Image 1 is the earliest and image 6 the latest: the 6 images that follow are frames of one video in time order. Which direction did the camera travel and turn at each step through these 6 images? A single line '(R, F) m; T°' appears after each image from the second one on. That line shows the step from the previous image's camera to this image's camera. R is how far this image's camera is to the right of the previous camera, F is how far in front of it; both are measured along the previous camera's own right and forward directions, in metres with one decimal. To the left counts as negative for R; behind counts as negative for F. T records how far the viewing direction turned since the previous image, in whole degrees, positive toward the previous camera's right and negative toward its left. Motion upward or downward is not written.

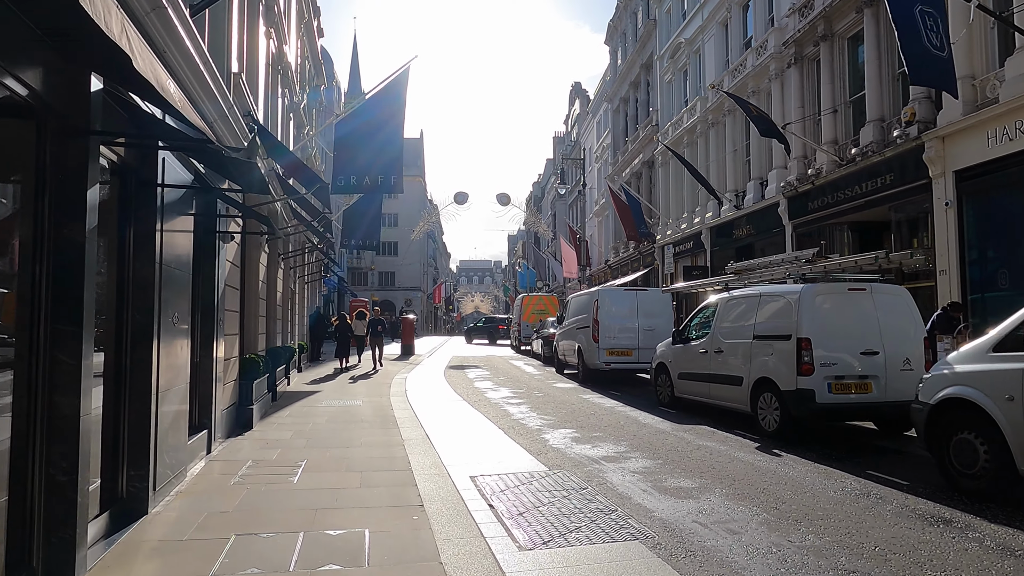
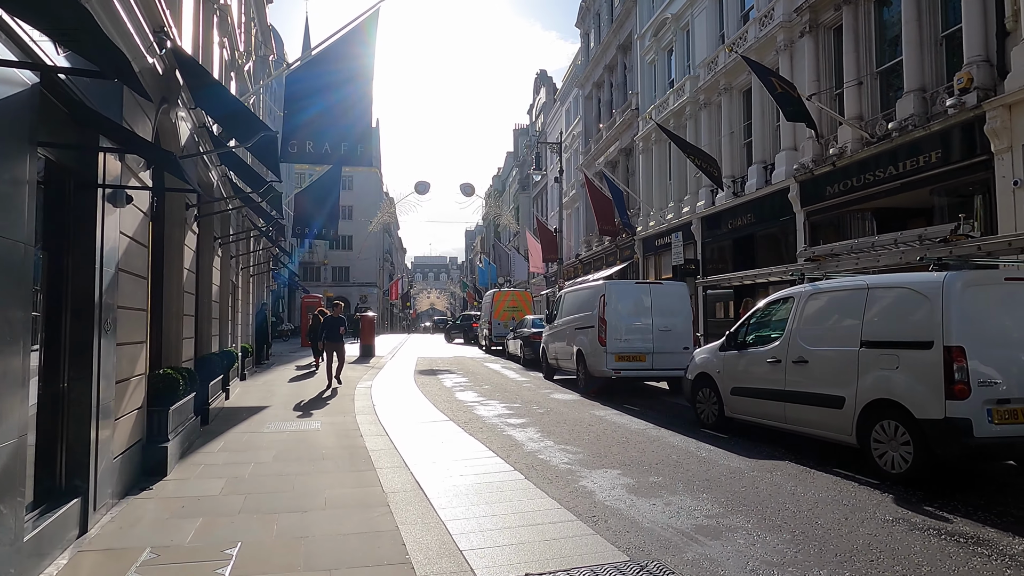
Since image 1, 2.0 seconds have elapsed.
(-0.7, +2.5) m; +4°
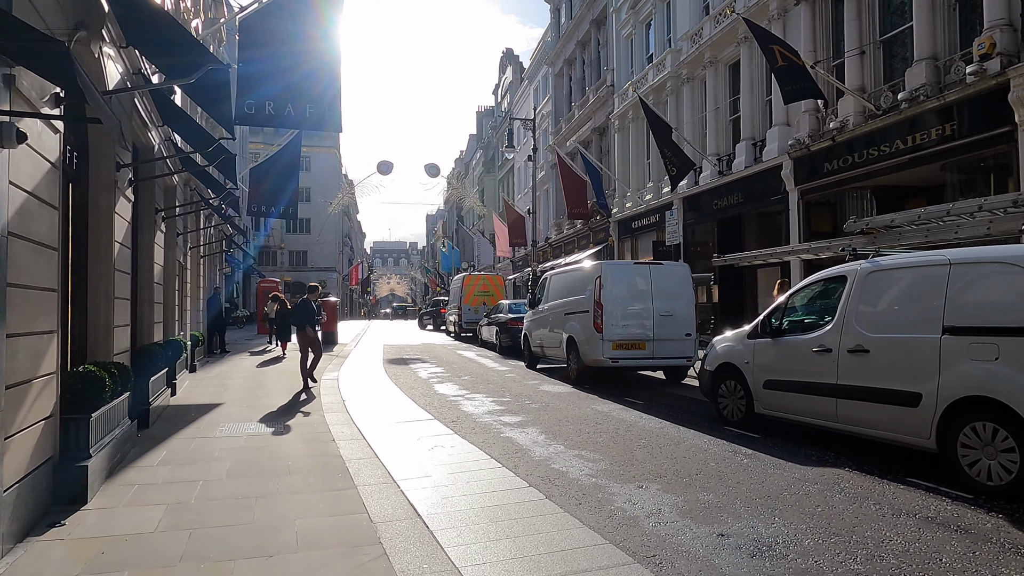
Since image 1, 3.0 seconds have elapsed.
(-0.5, +1.3) m; +3°
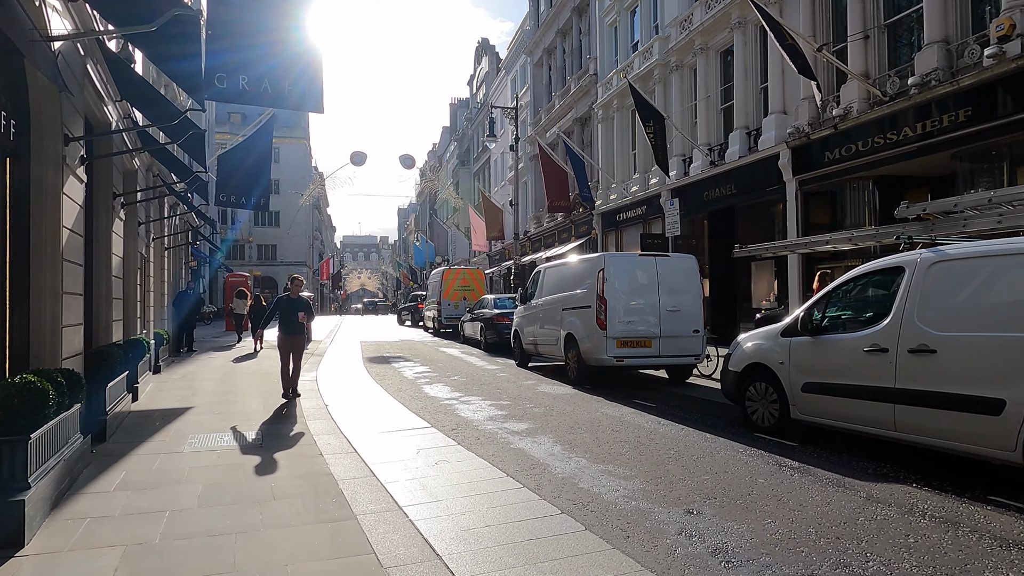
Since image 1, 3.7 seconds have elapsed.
(-0.4, +0.9) m; +2°
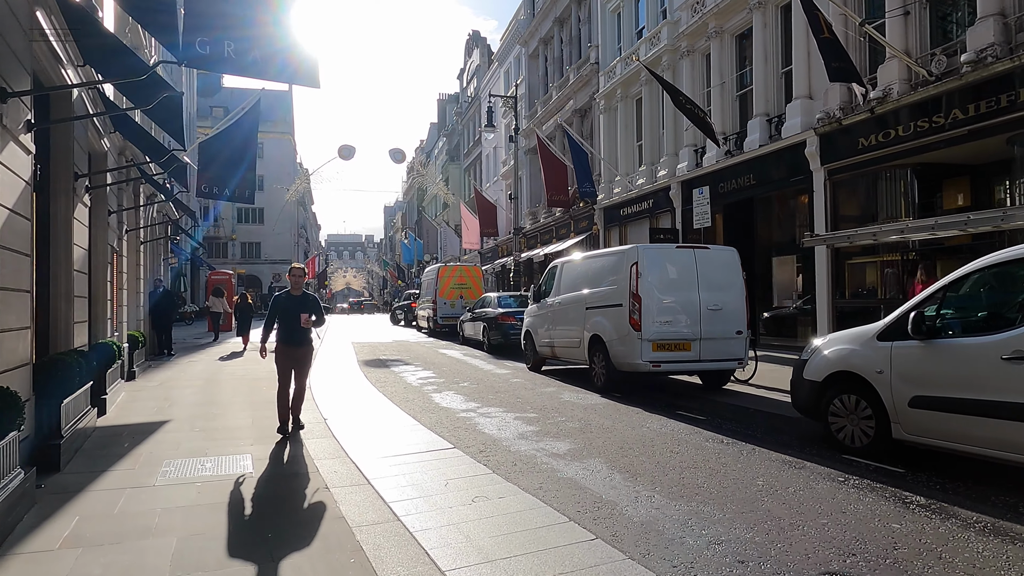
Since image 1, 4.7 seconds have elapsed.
(-0.5, +1.2) m; +1°
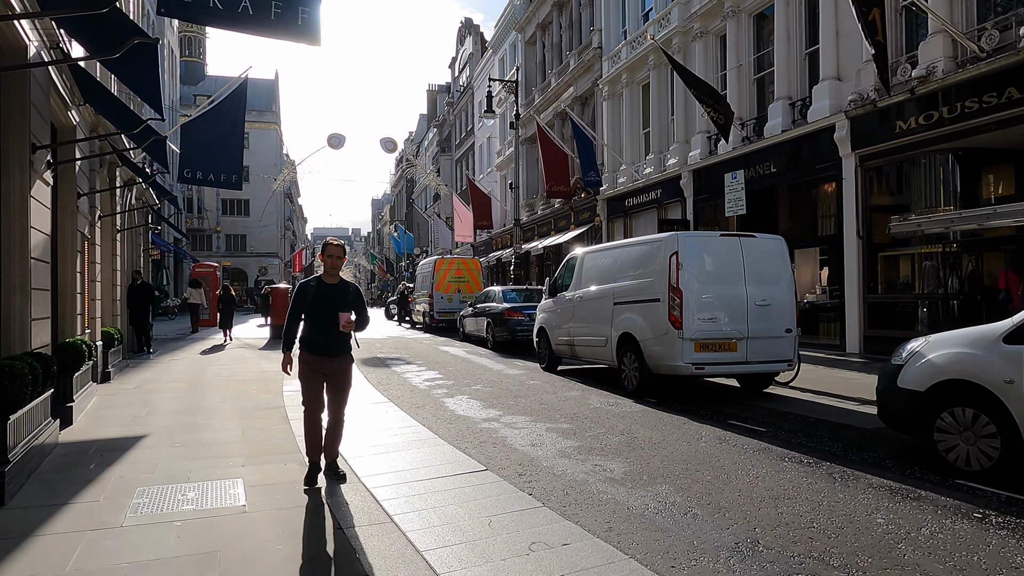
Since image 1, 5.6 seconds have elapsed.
(-0.5, +1.1) m; +1°
